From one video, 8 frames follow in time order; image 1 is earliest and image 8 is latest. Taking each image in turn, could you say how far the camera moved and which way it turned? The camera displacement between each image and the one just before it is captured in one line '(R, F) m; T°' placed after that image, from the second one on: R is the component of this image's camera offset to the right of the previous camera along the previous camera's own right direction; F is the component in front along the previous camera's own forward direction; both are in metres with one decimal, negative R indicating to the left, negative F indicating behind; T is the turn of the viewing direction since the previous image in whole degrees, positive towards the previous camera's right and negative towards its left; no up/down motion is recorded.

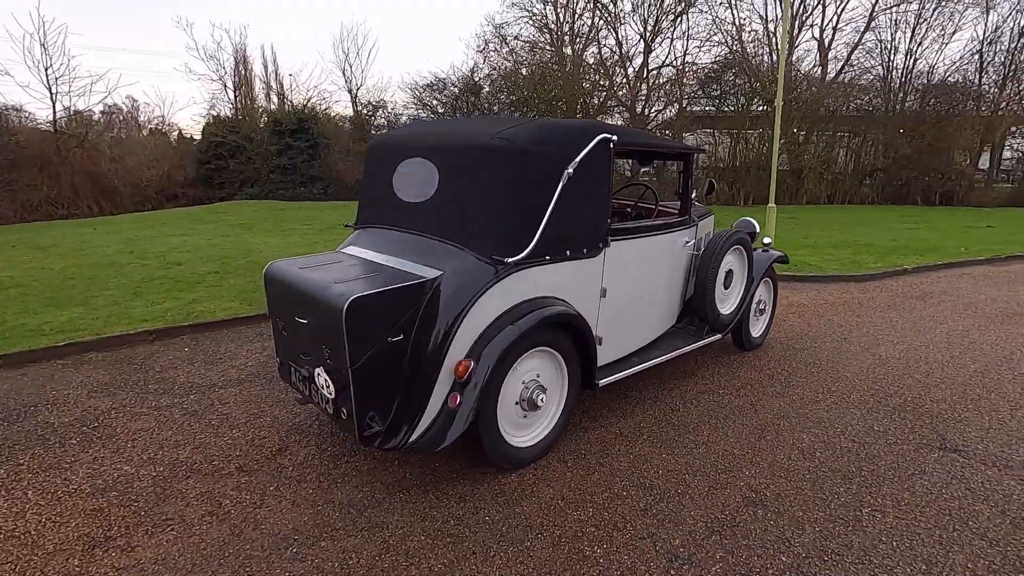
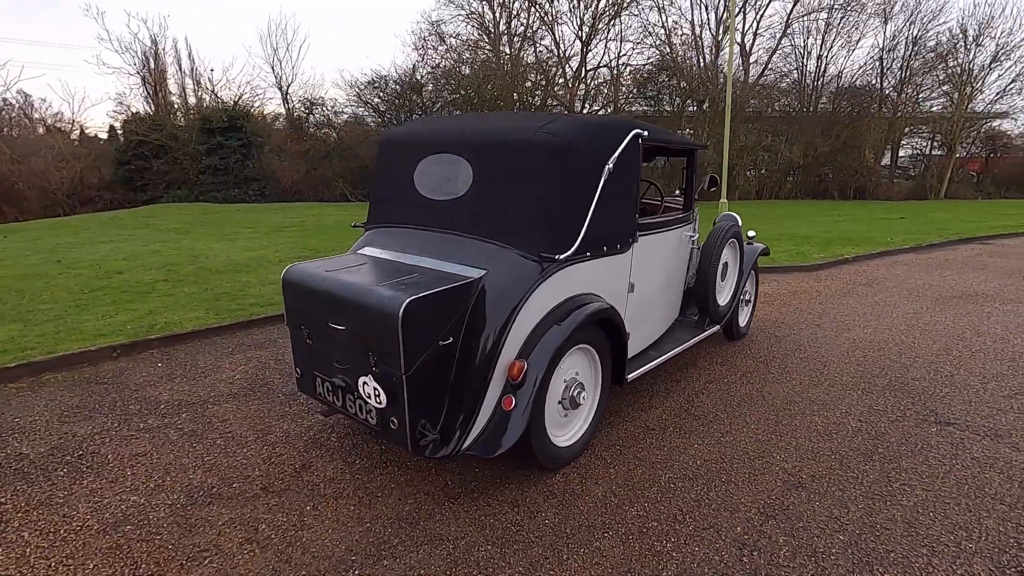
(-0.6, +0.1) m; +7°
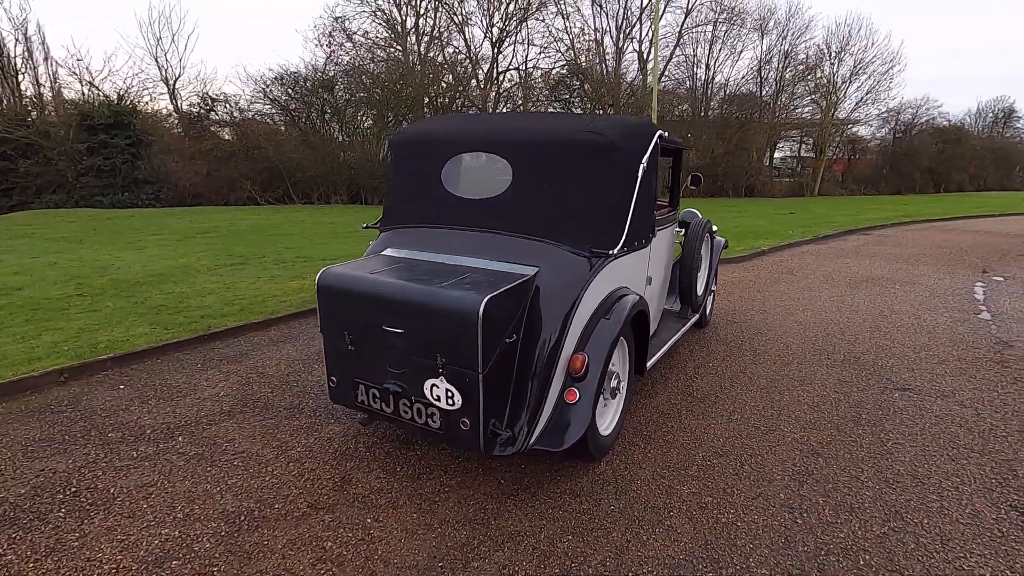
(-0.7, 0.0) m; +10°
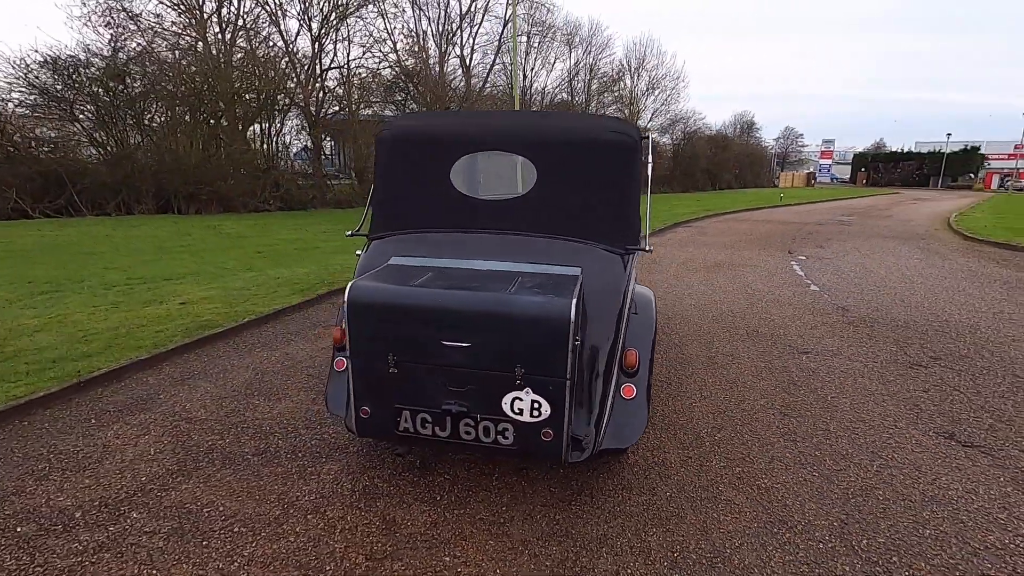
(-1.1, +0.3) m; +18°
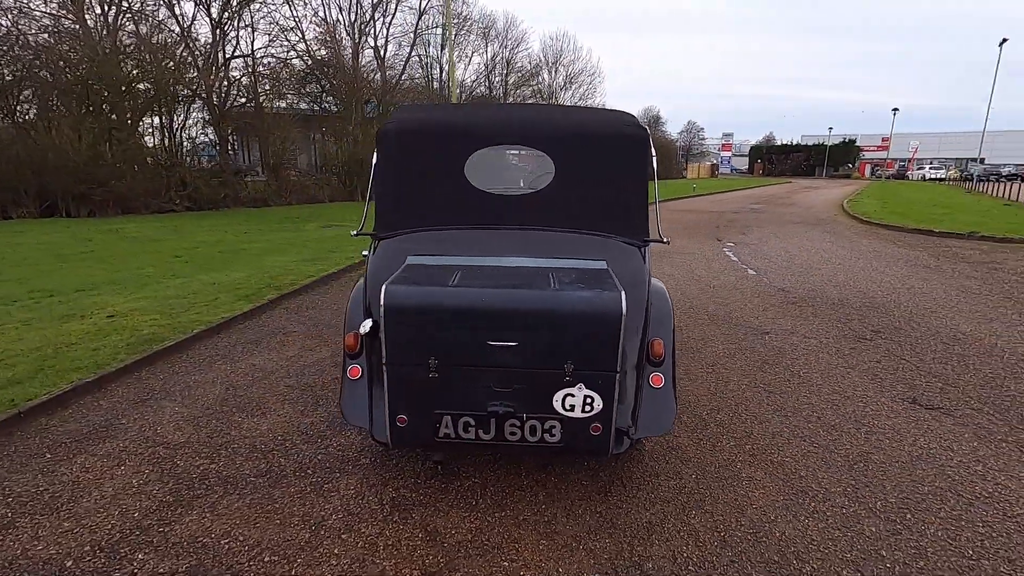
(-0.5, +0.1) m; +8°
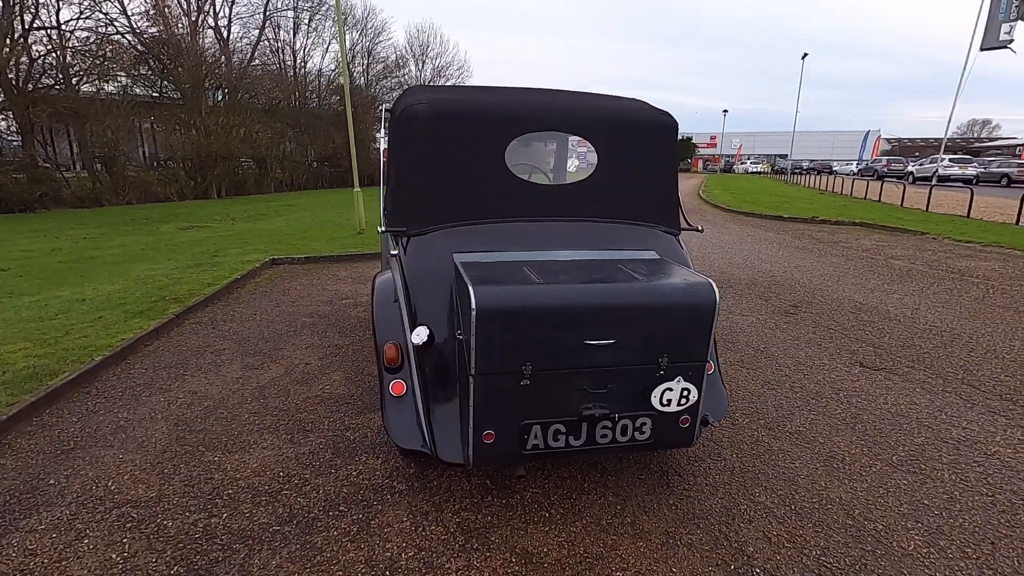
(-0.9, +0.3) m; +14°
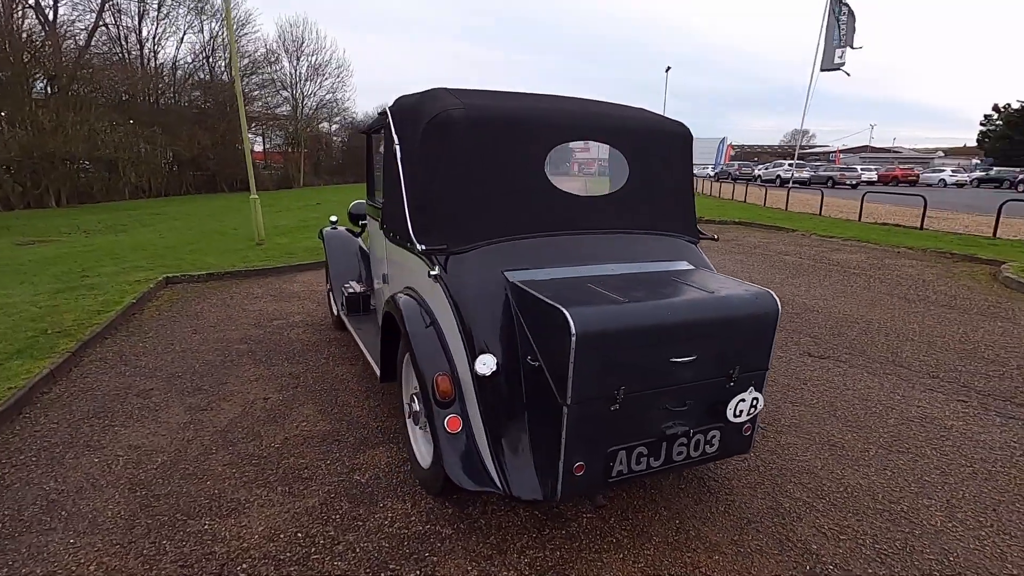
(-0.7, +0.2) m; +12°
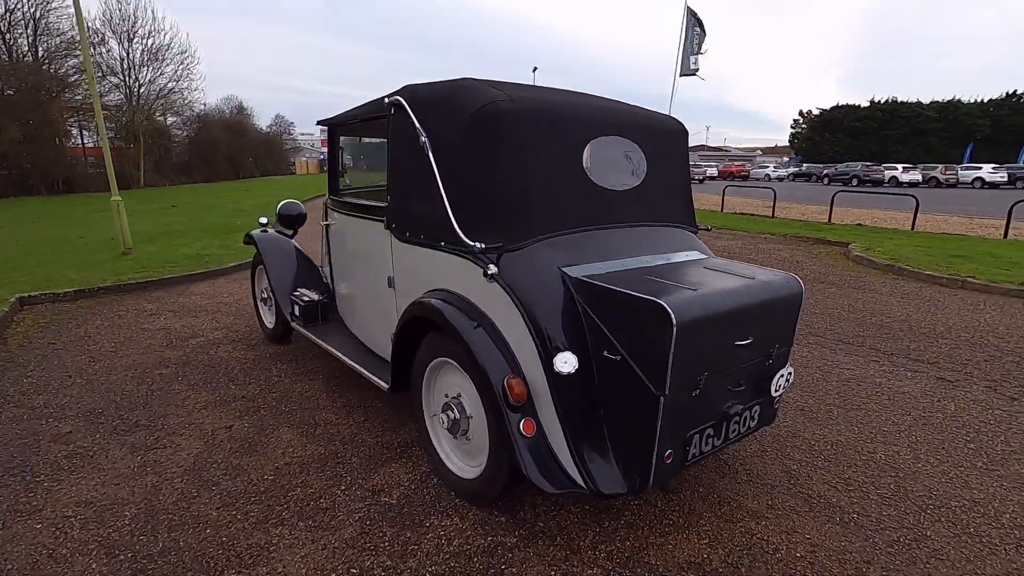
(-0.8, +0.2) m; +13°
